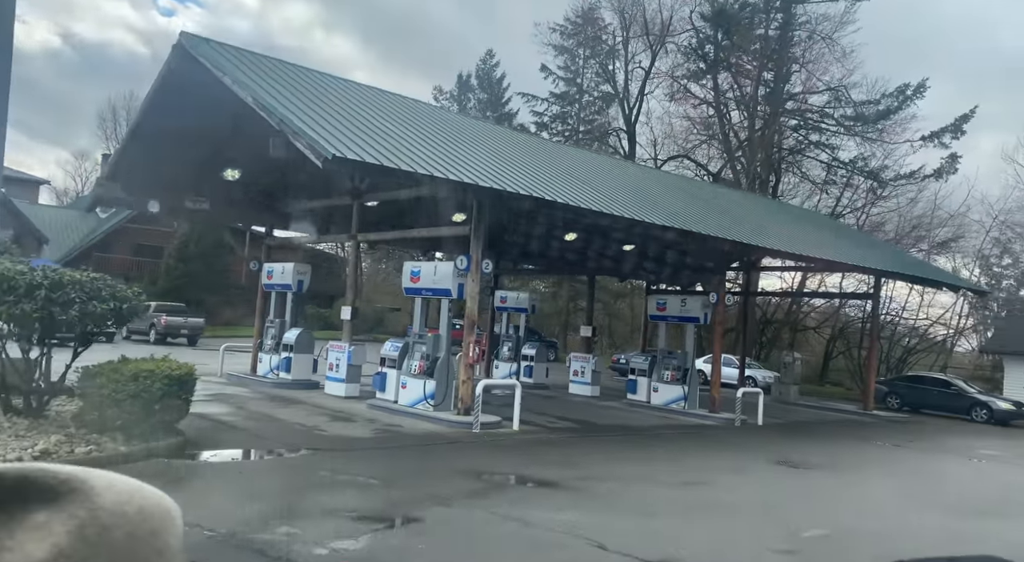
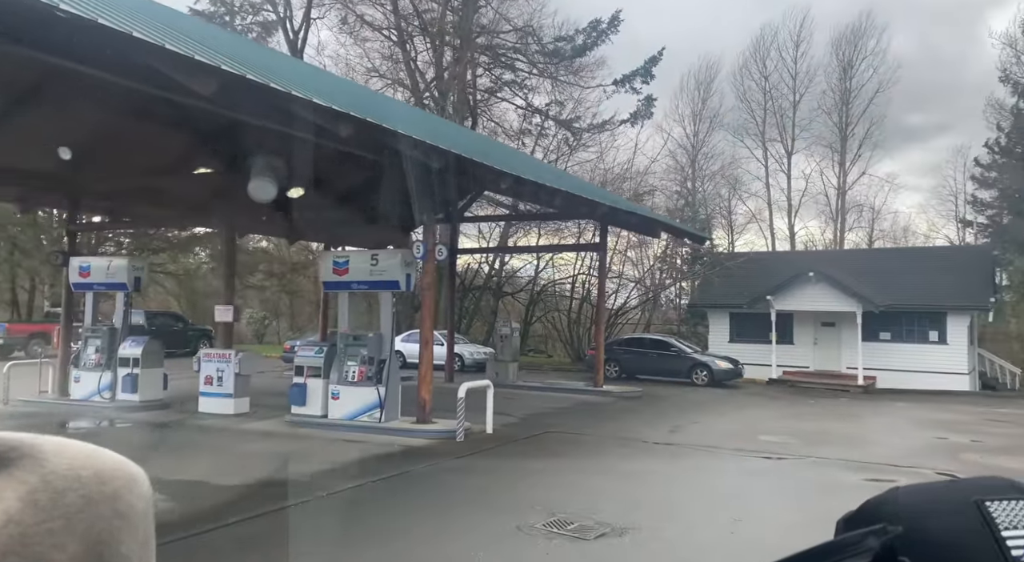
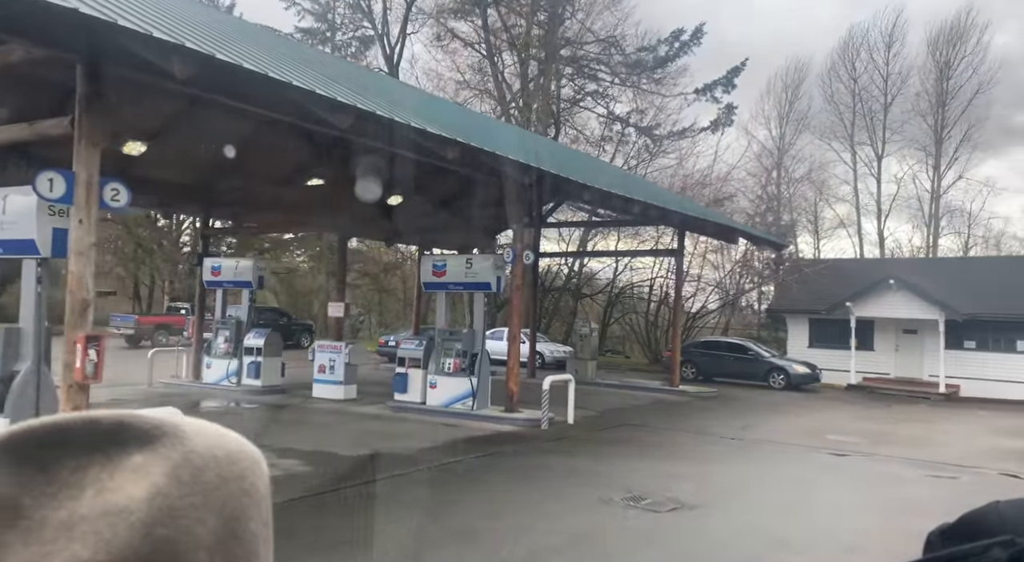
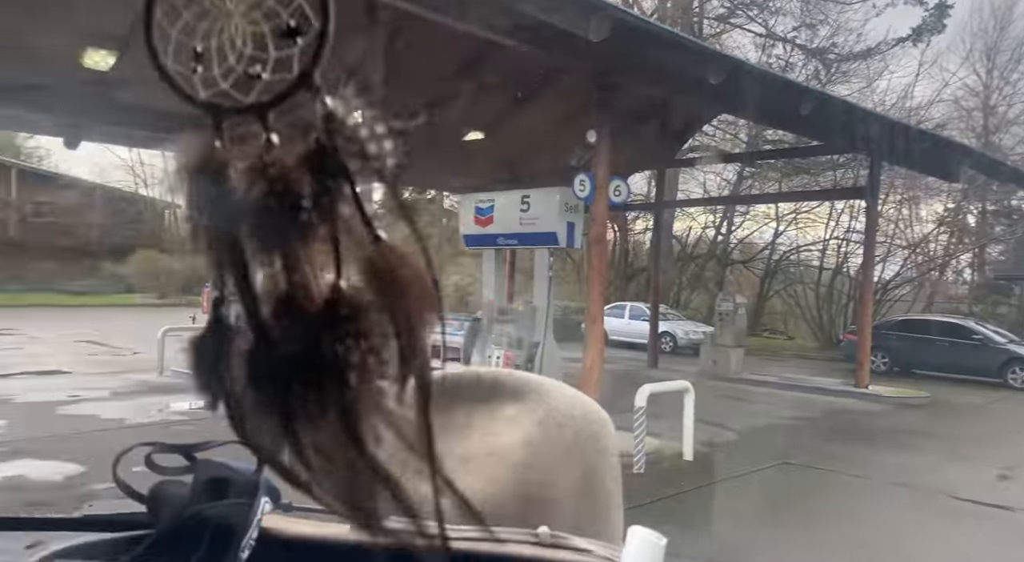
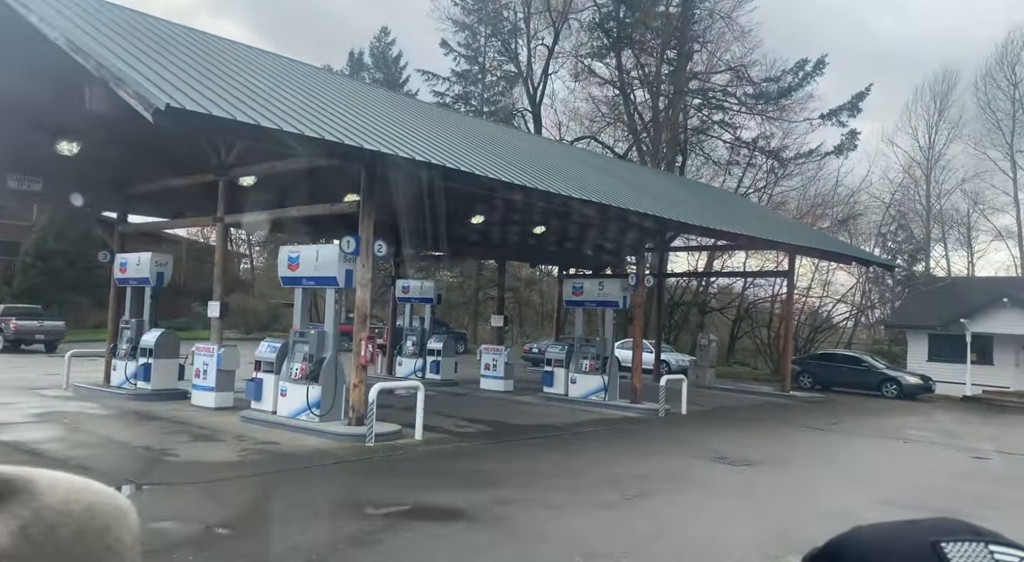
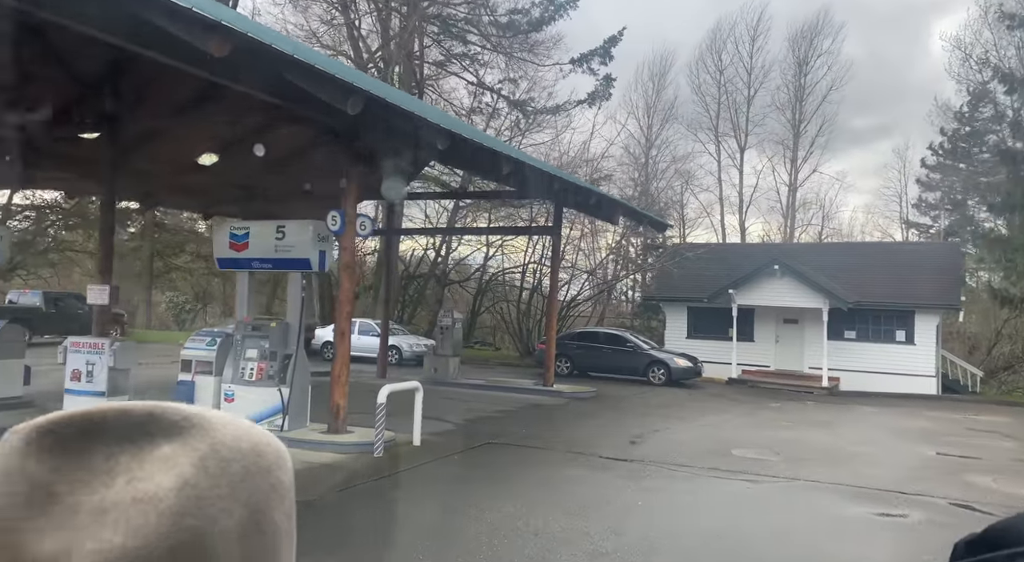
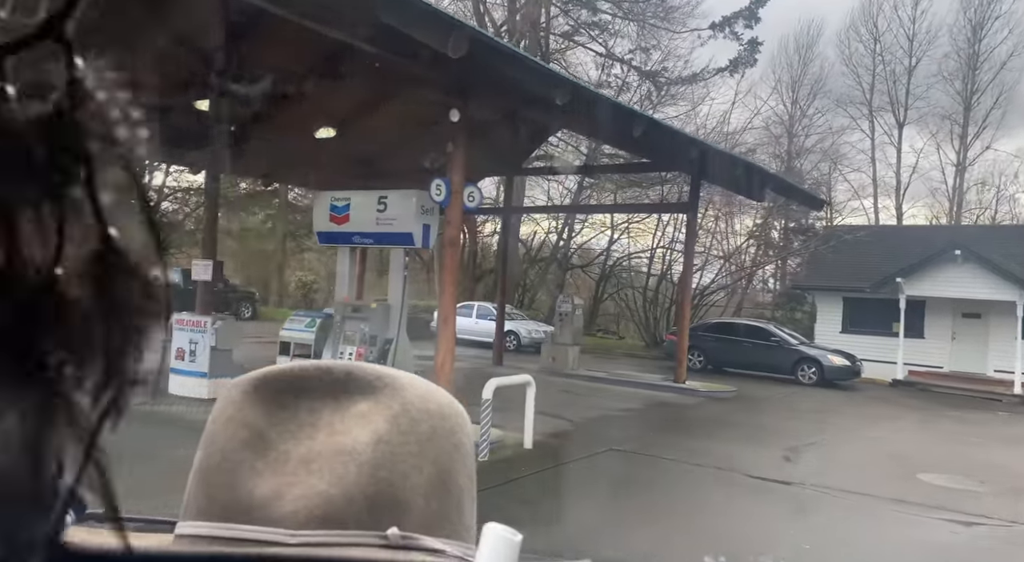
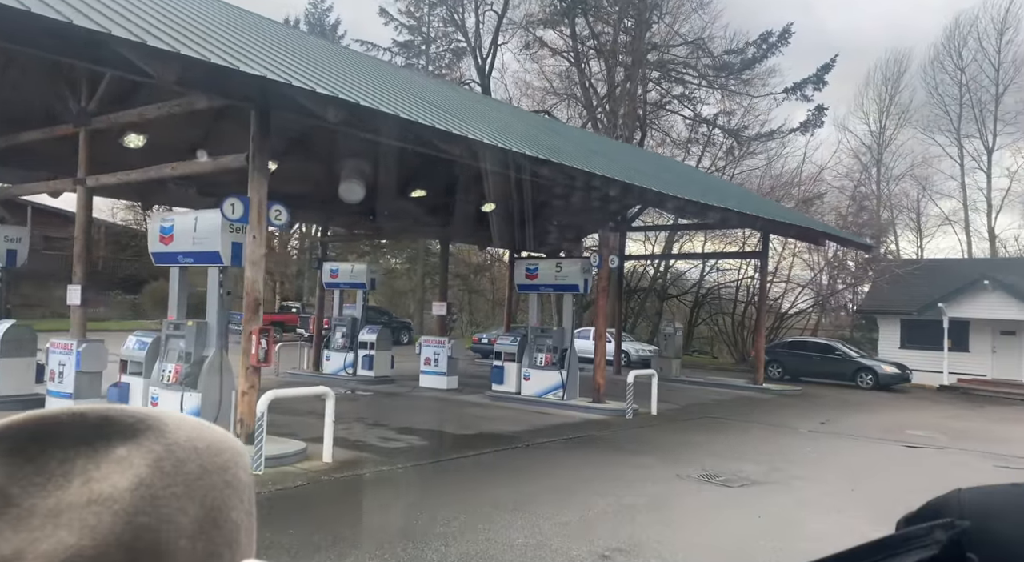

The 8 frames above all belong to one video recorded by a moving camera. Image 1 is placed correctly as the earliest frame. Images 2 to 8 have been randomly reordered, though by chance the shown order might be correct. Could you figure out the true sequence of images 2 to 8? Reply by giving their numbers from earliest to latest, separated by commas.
5, 8, 3, 2, 6, 7, 4
